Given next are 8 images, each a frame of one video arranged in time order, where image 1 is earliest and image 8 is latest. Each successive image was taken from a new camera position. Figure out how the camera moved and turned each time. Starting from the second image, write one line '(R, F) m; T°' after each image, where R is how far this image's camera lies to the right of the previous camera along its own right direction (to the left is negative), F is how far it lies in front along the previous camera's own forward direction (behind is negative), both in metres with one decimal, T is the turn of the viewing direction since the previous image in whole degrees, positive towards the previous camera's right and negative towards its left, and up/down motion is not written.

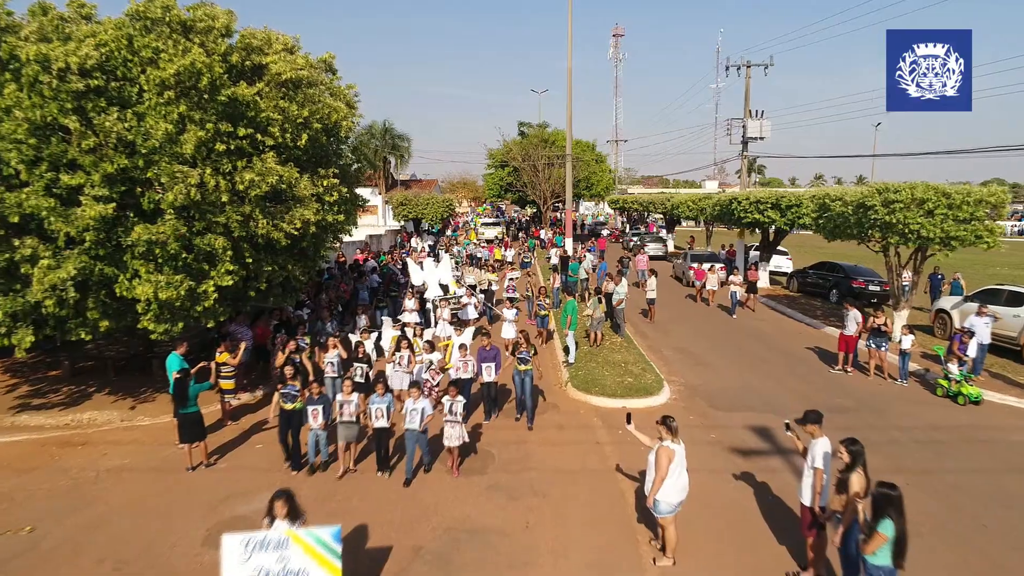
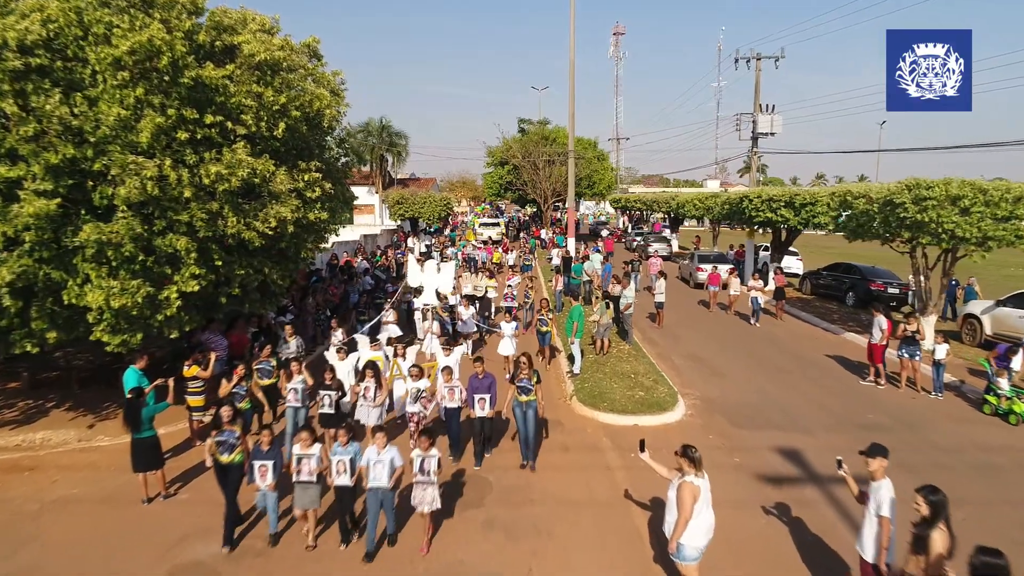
(0.0, +1.0) m; 0°
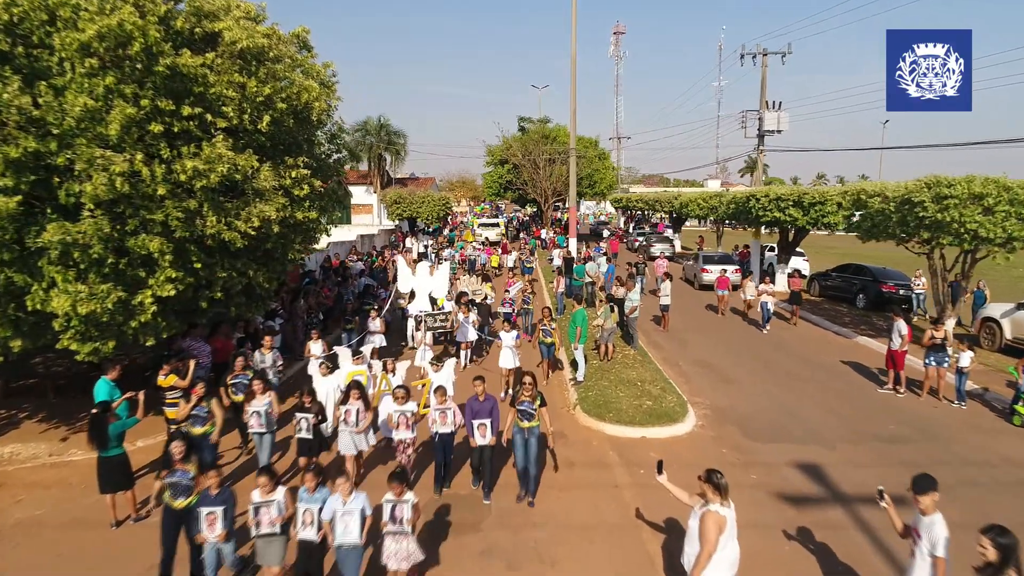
(0.0, +0.6) m; 0°
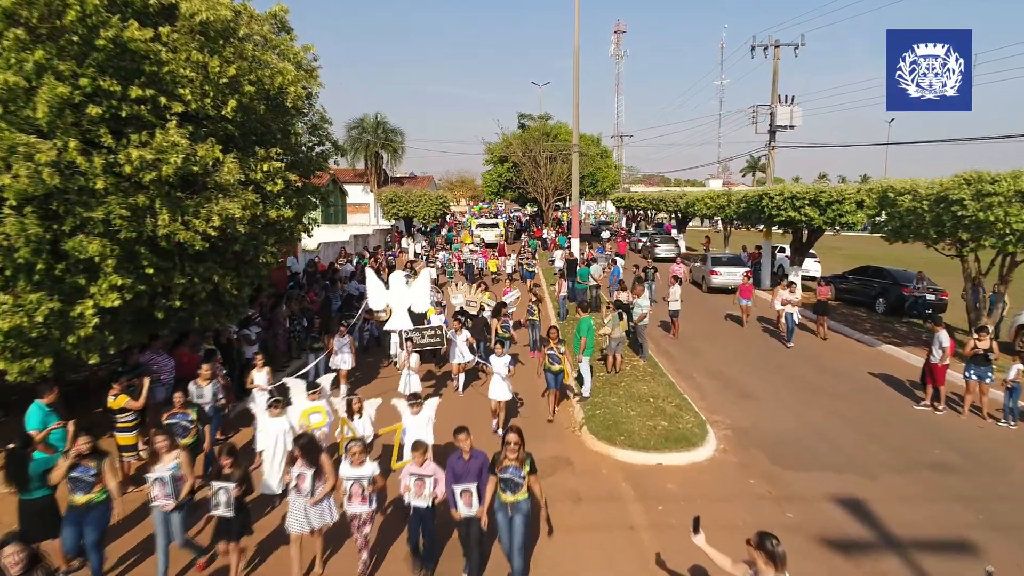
(0.0, +1.1) m; 0°
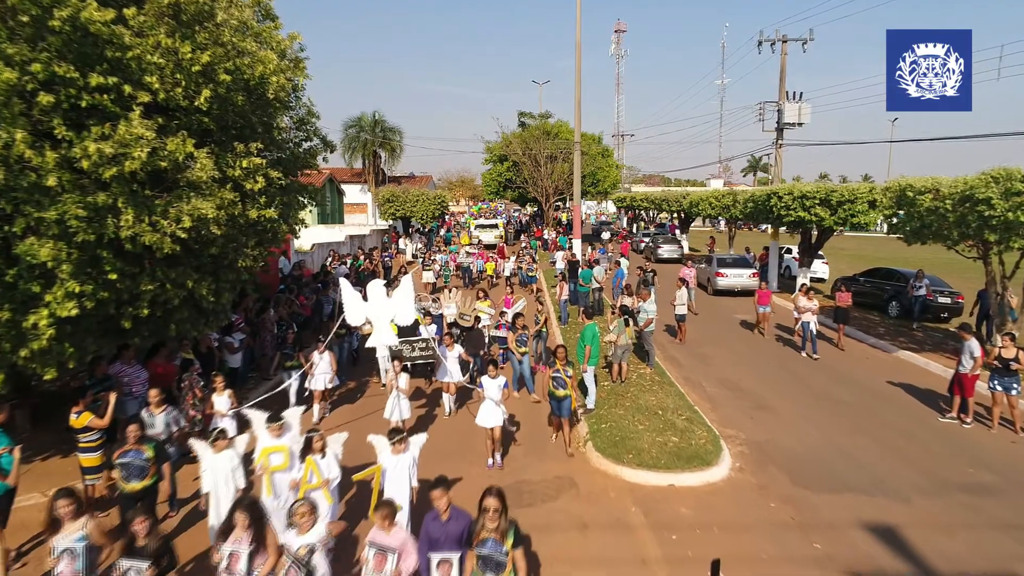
(0.0, +0.7) m; 0°
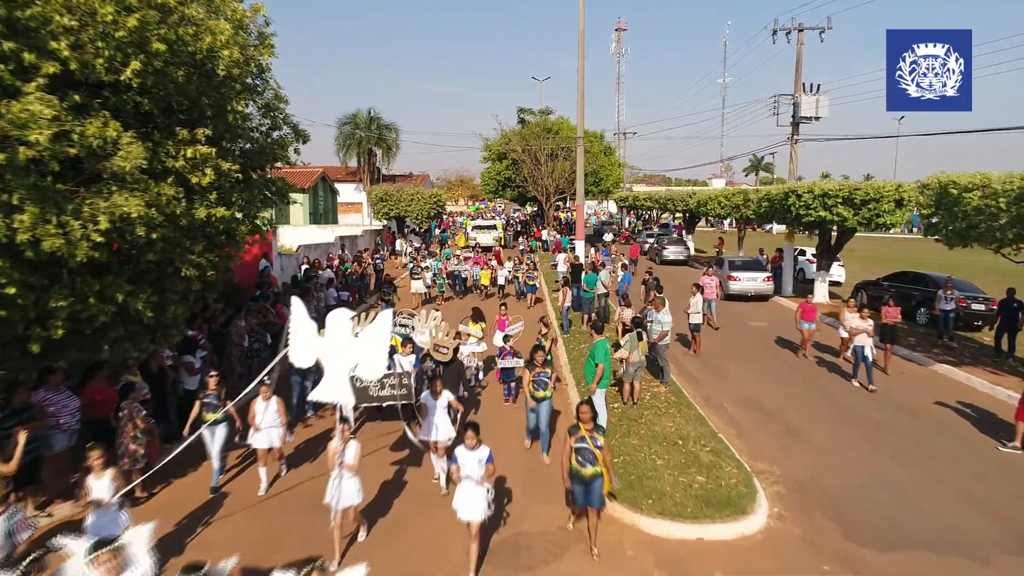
(0.0, +1.3) m; 0°
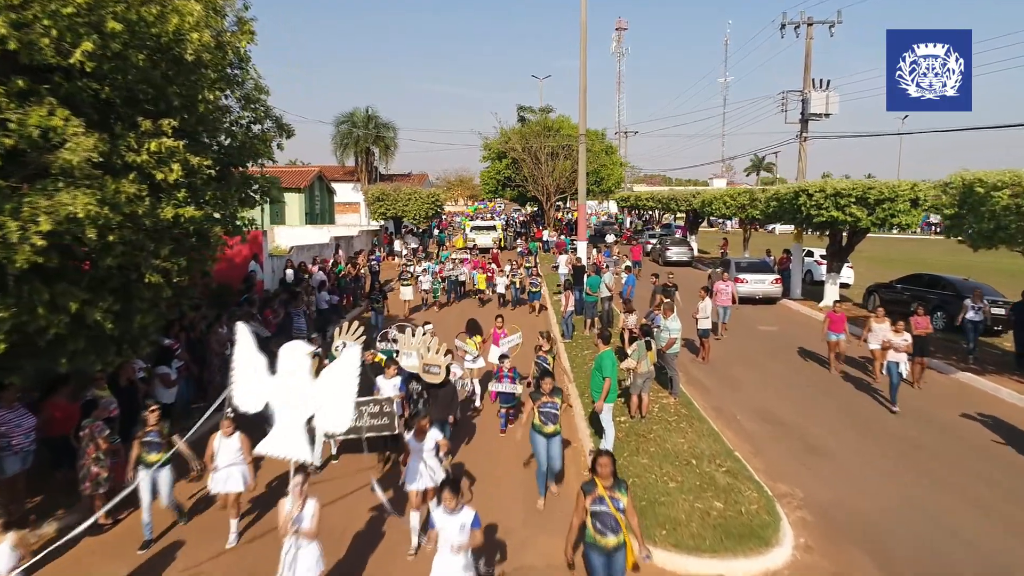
(0.0, +0.7) m; 0°
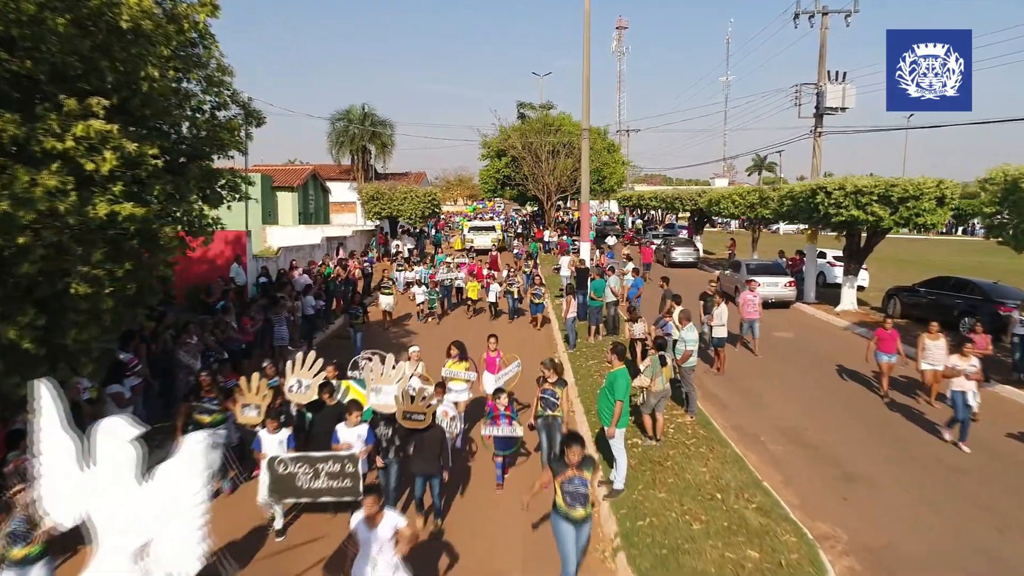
(0.0, +1.0) m; 0°
